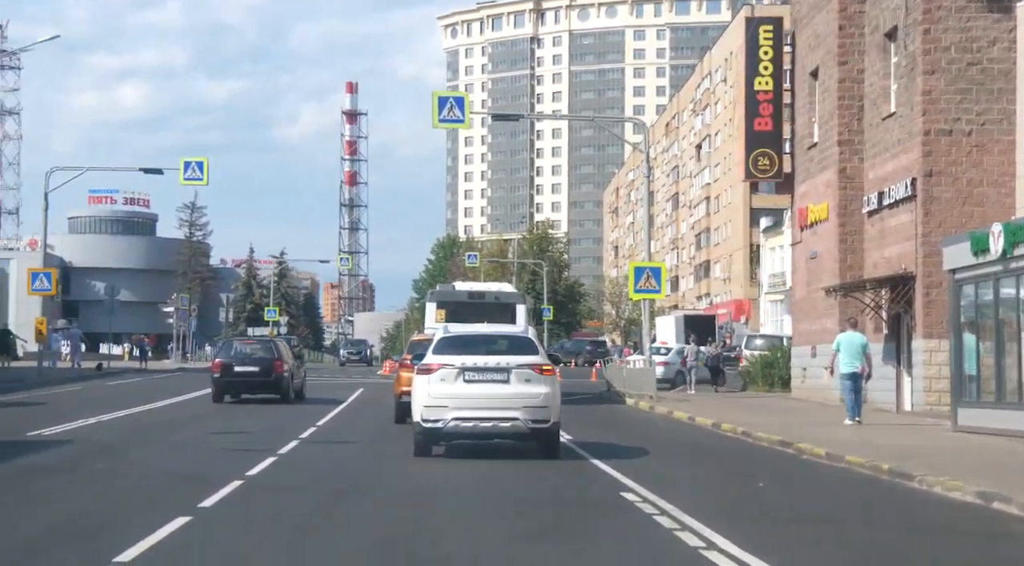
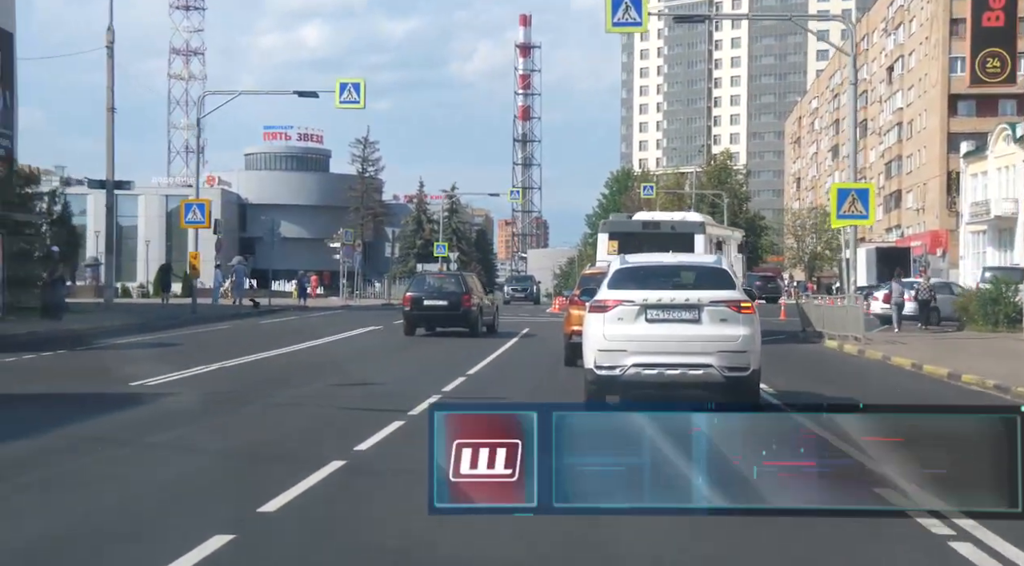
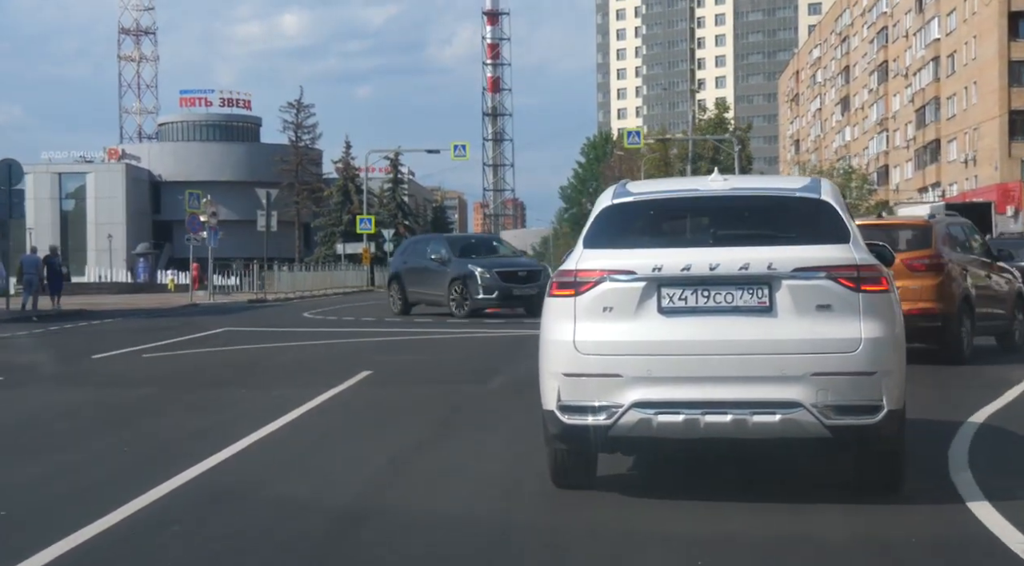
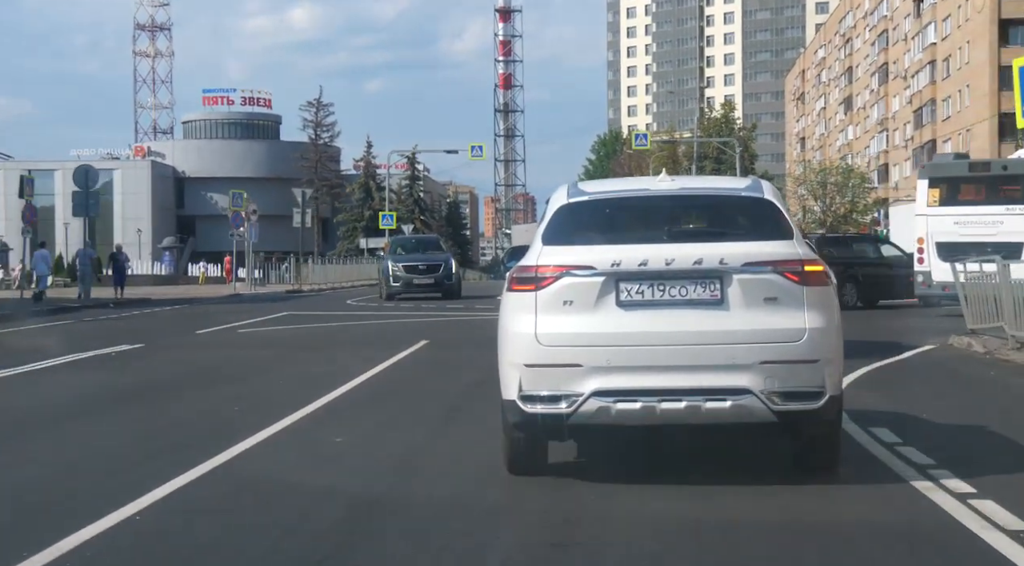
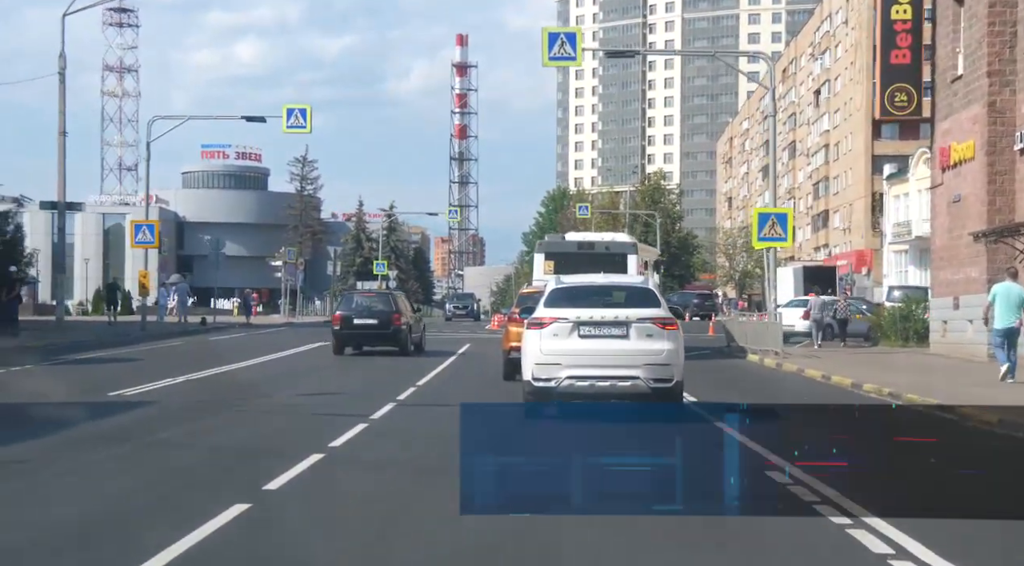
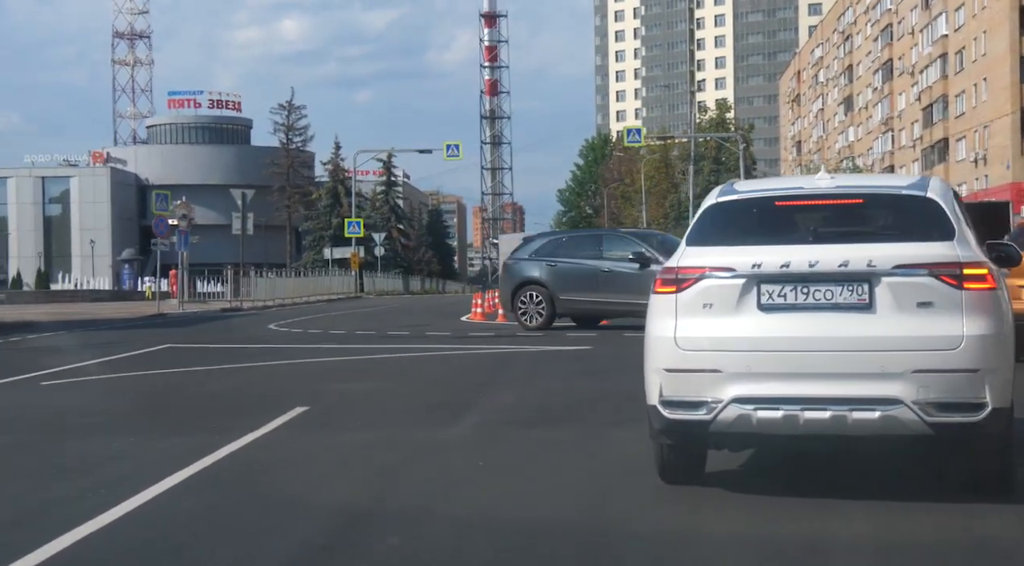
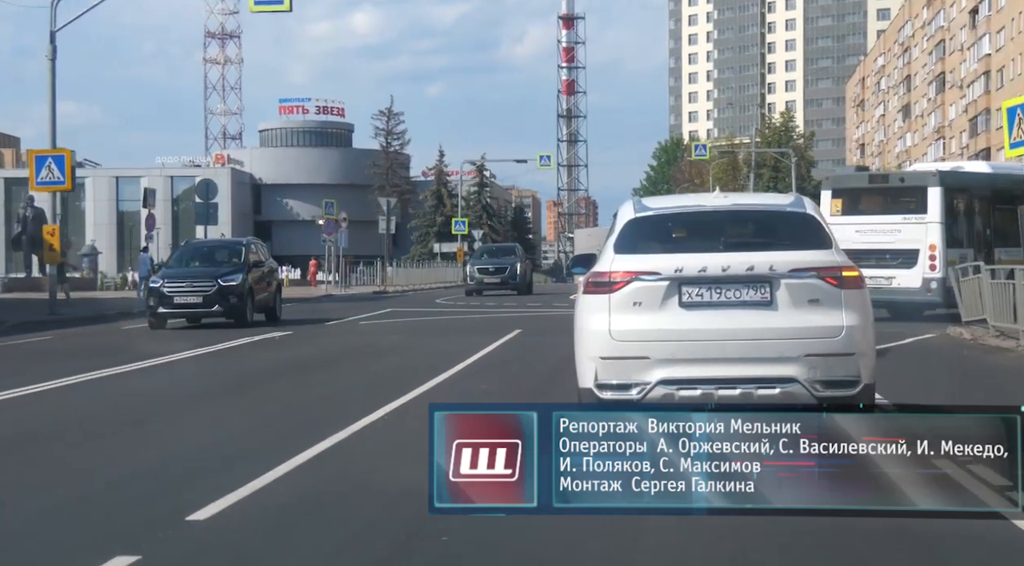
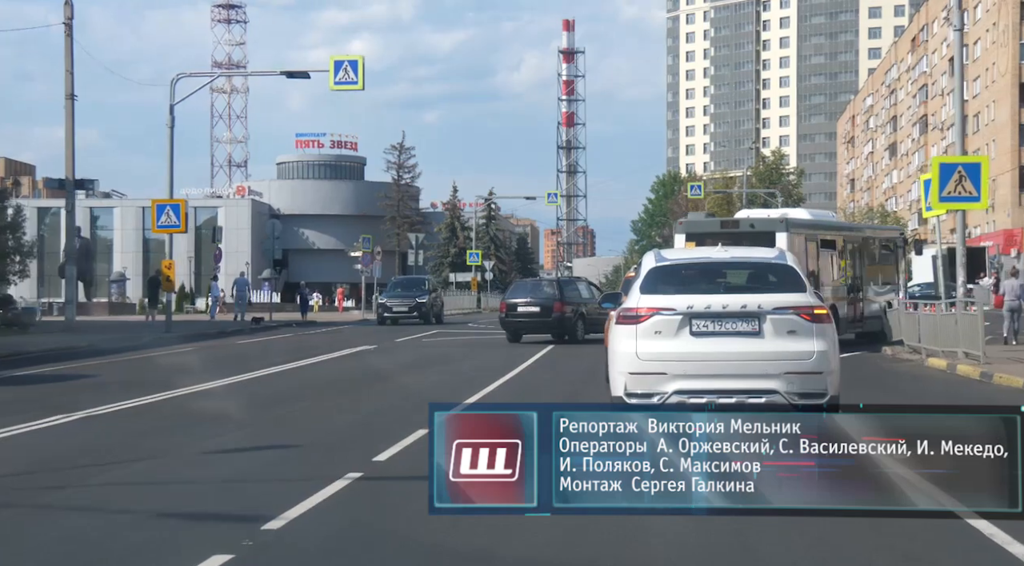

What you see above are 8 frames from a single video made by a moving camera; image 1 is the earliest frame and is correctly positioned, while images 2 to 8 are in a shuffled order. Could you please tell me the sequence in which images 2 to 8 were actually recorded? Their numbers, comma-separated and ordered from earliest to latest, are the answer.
5, 2, 8, 7, 4, 3, 6
